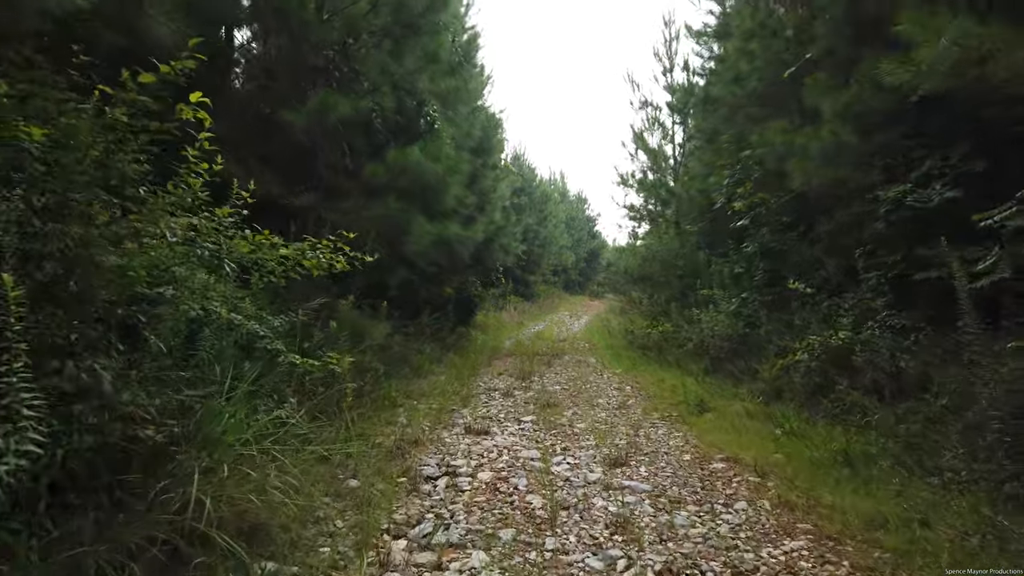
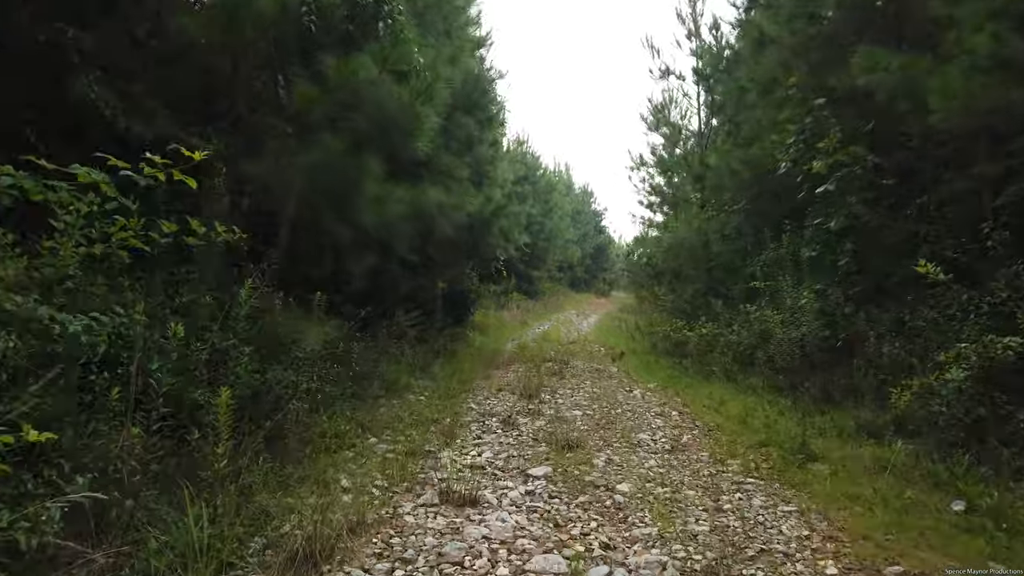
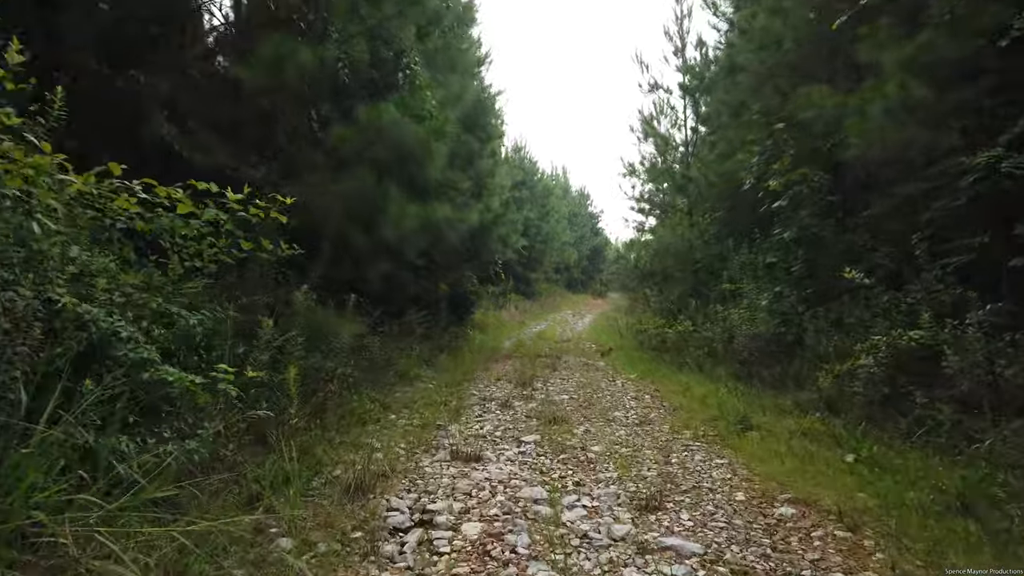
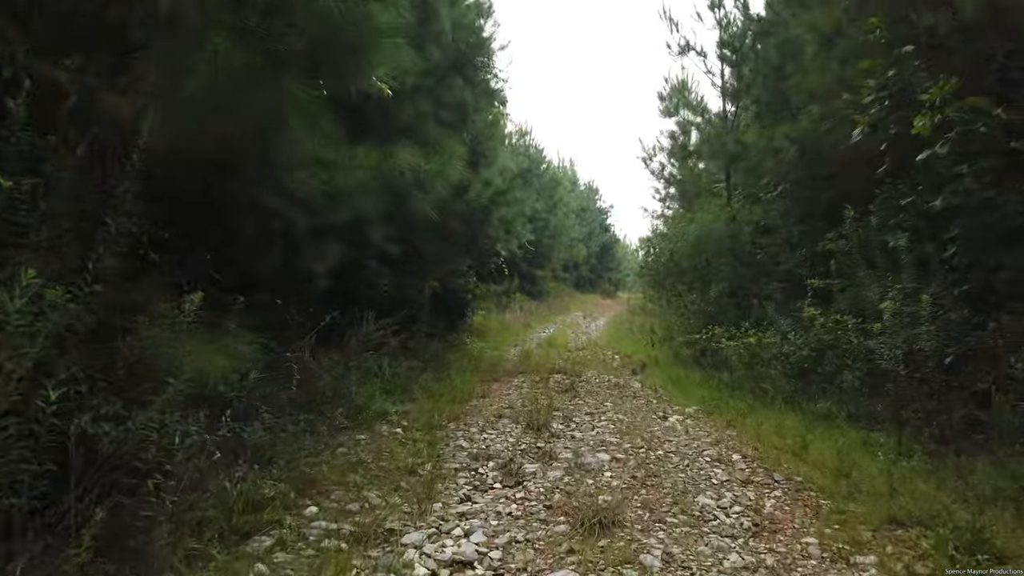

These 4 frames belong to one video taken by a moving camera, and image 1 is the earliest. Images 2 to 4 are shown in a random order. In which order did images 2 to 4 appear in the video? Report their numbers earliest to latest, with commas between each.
3, 2, 4
